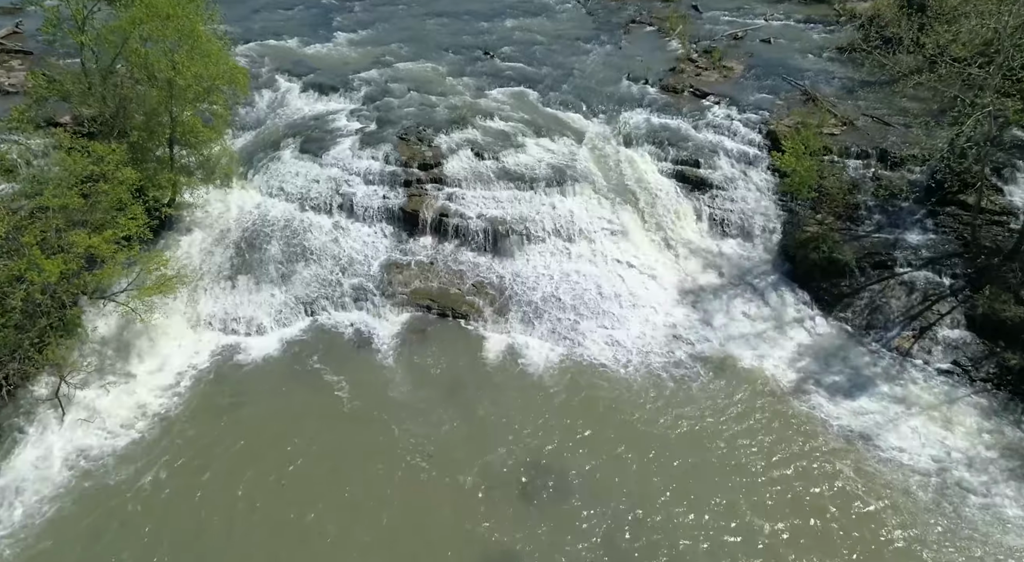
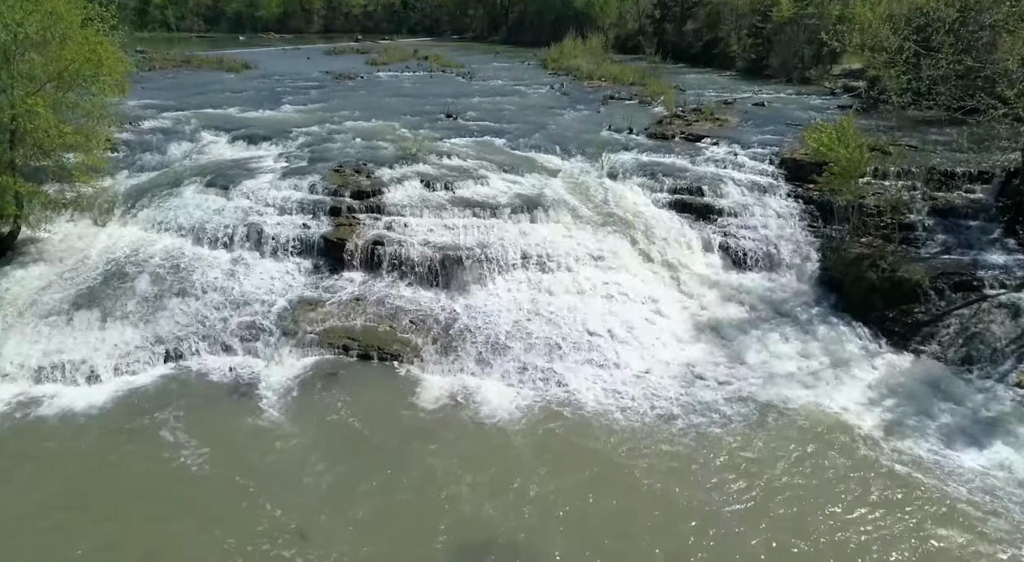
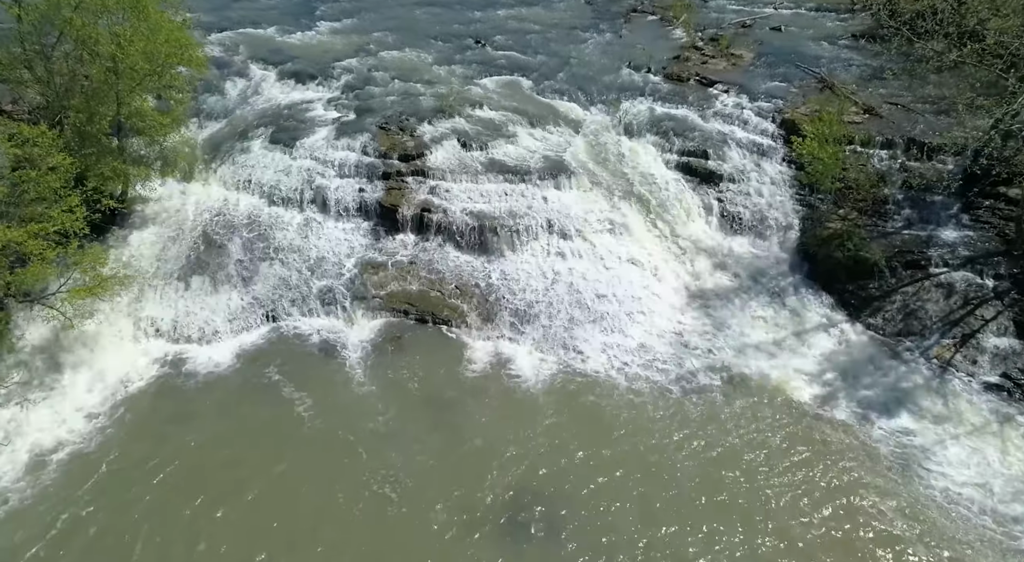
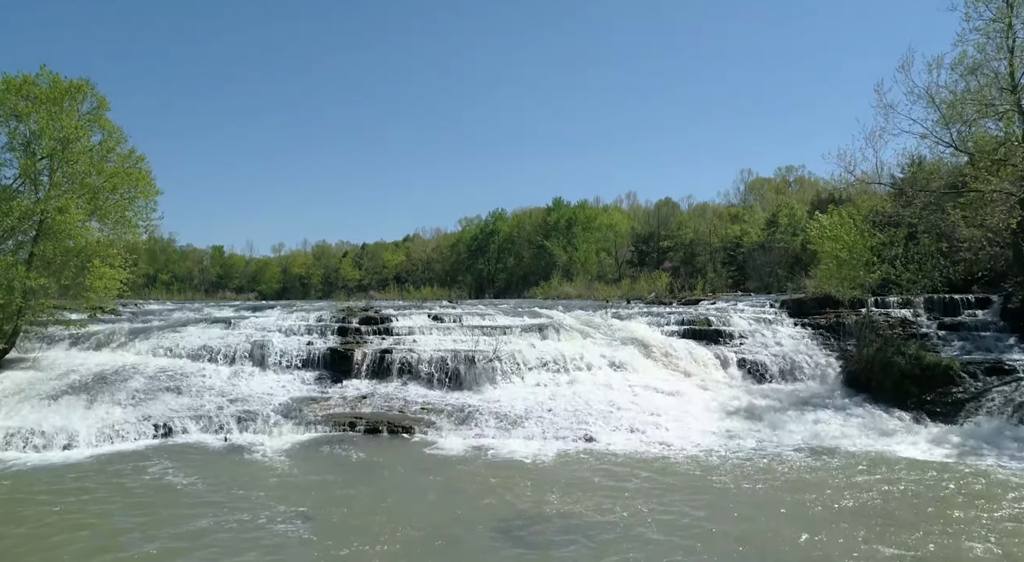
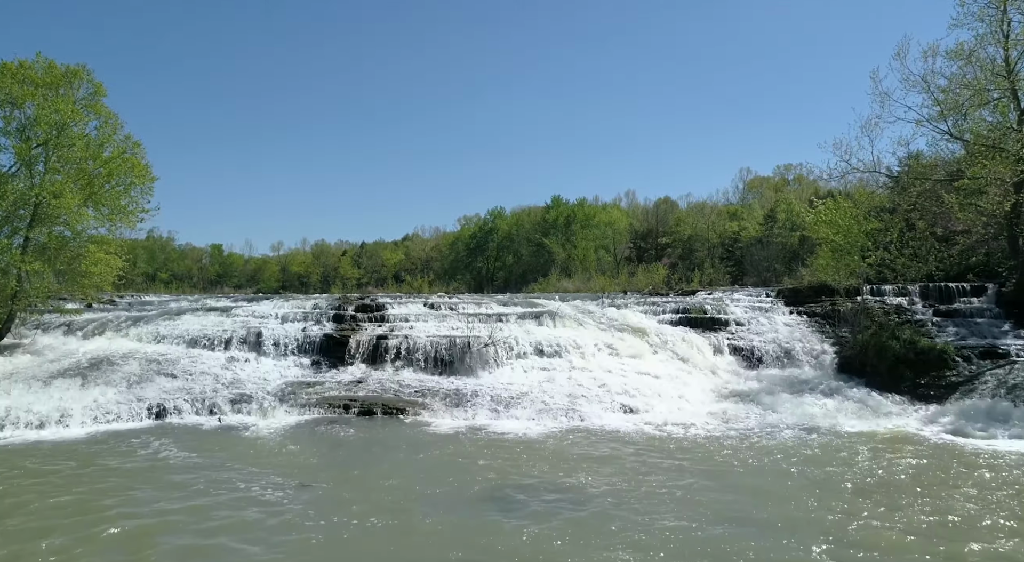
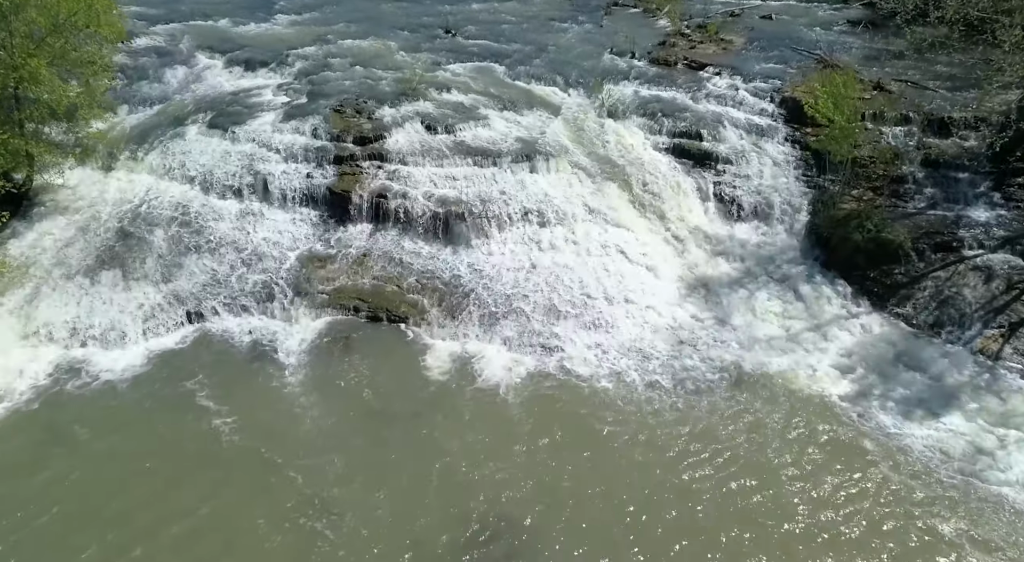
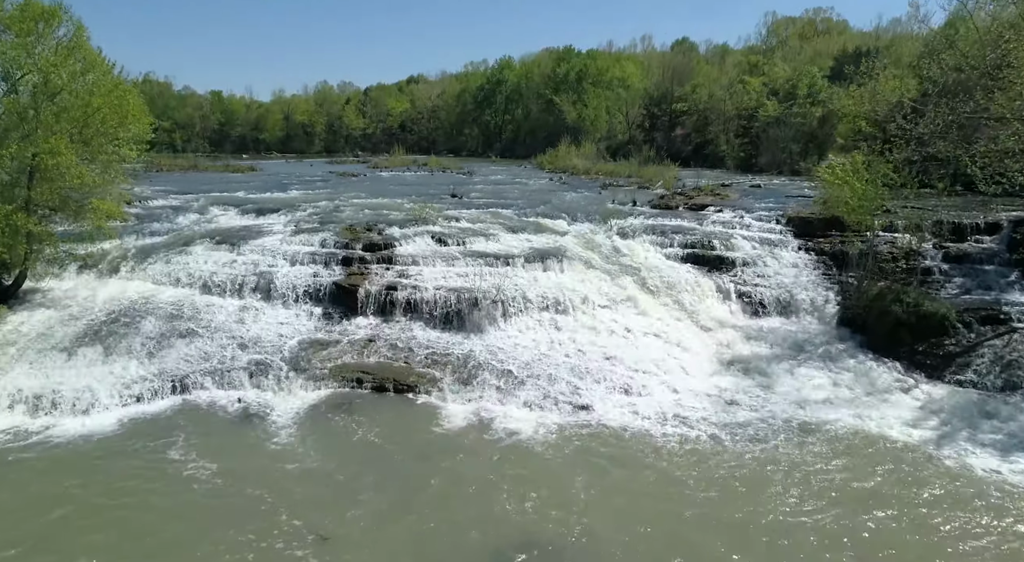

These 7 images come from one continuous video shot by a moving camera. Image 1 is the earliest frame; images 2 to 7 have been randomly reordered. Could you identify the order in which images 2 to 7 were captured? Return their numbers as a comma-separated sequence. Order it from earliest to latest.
3, 6, 2, 7, 4, 5
